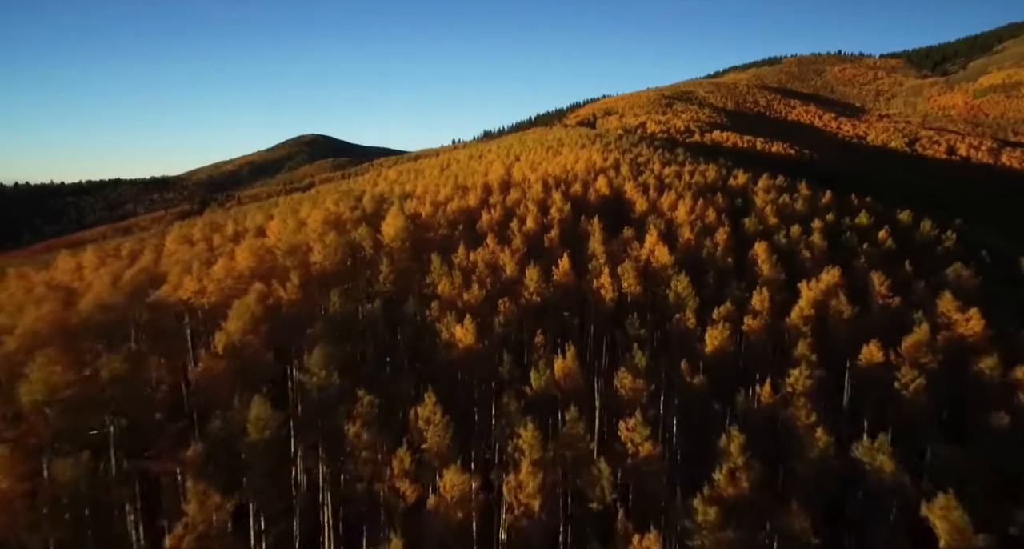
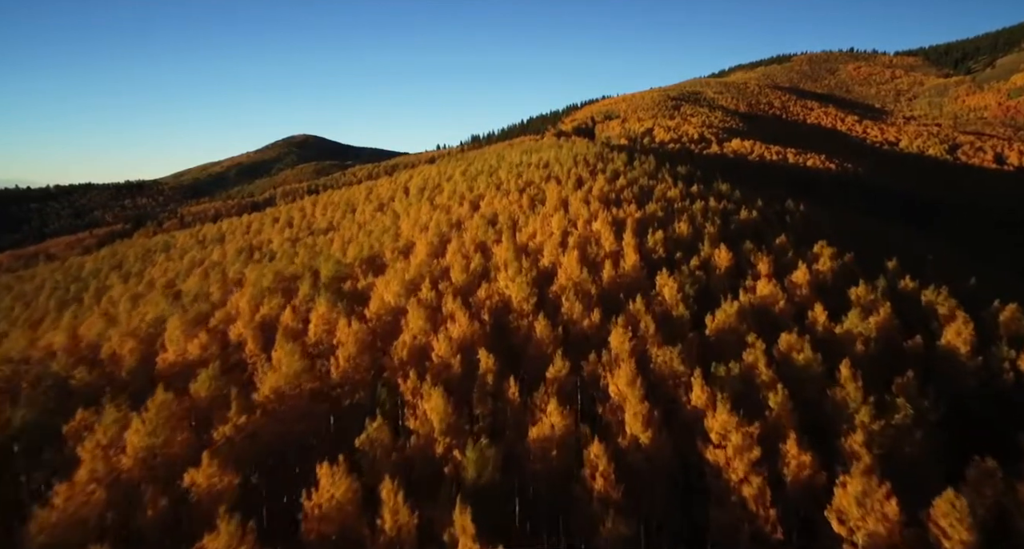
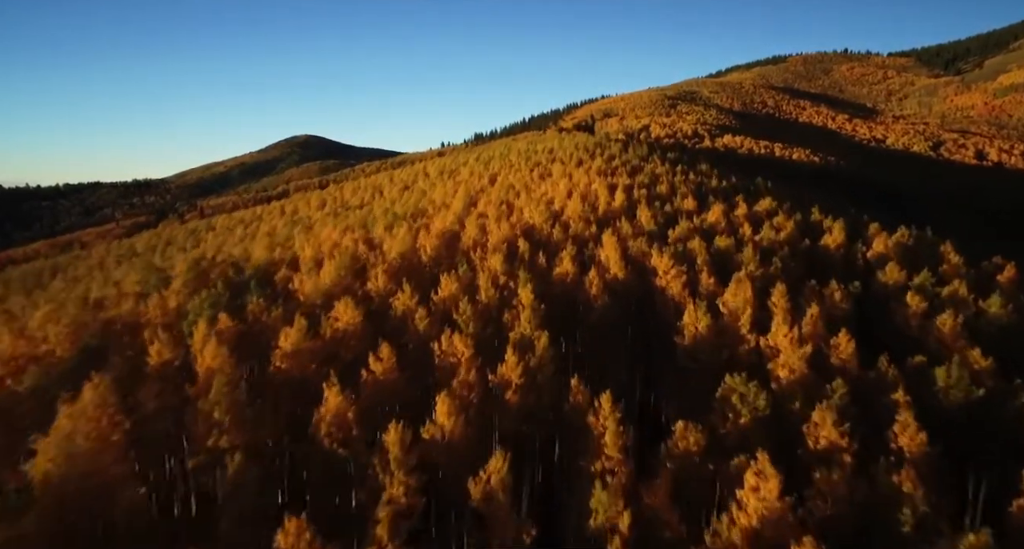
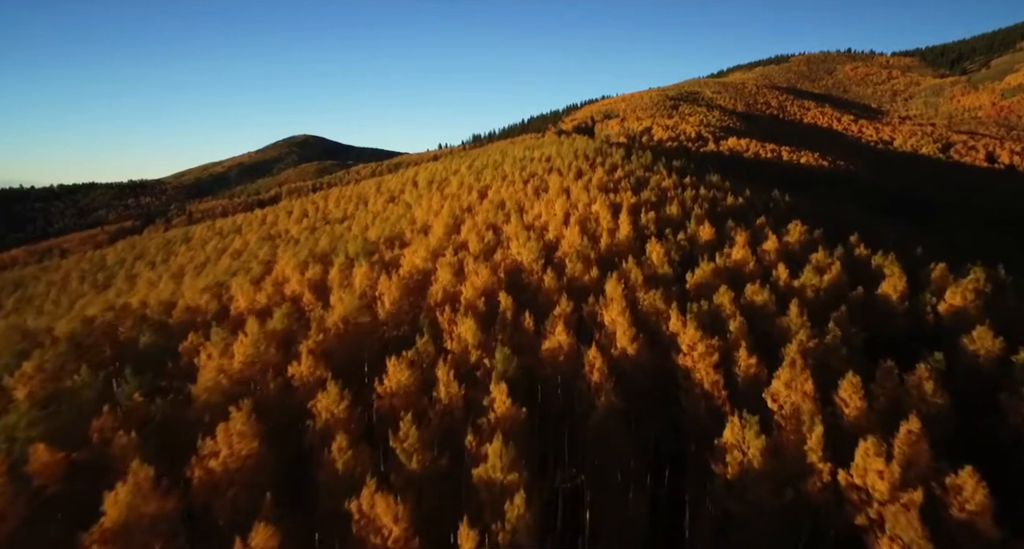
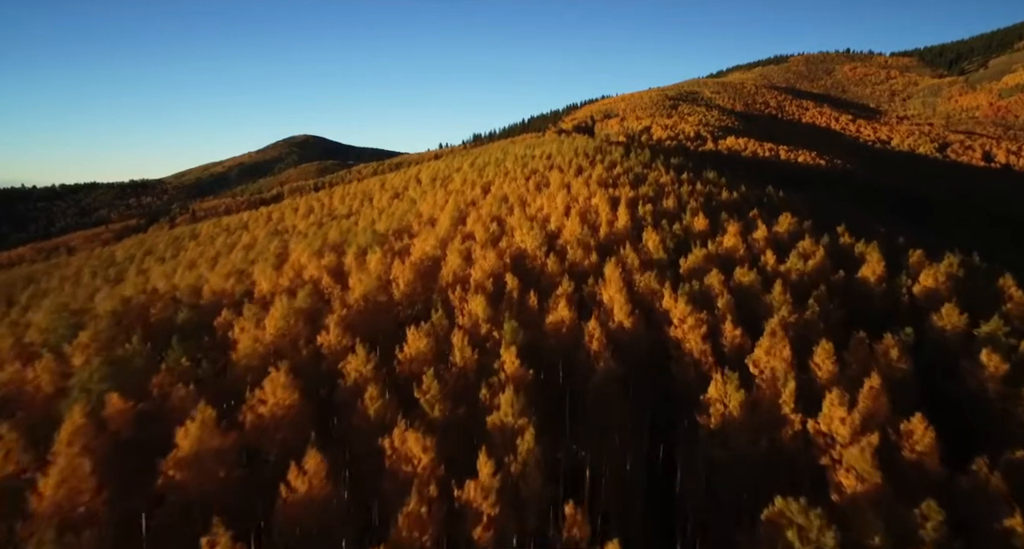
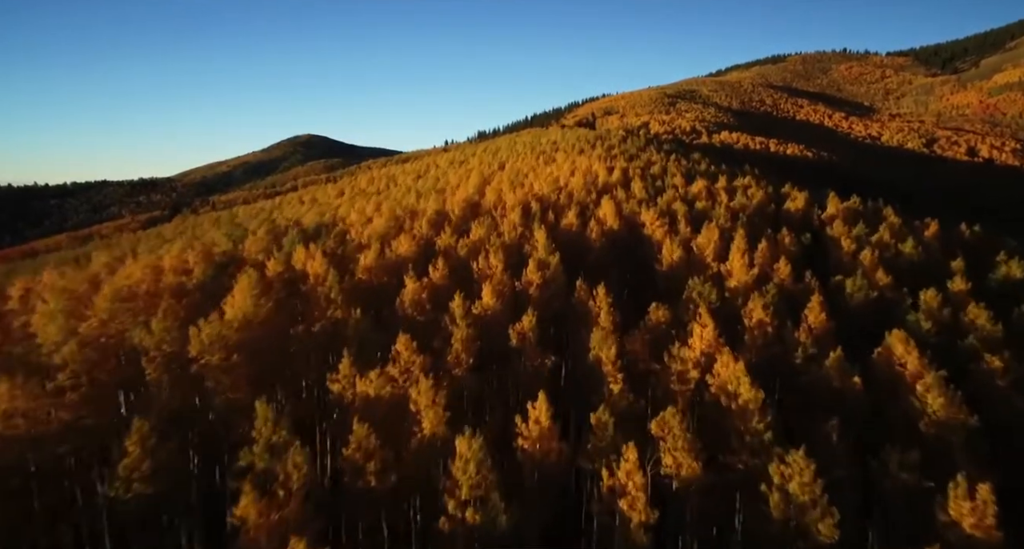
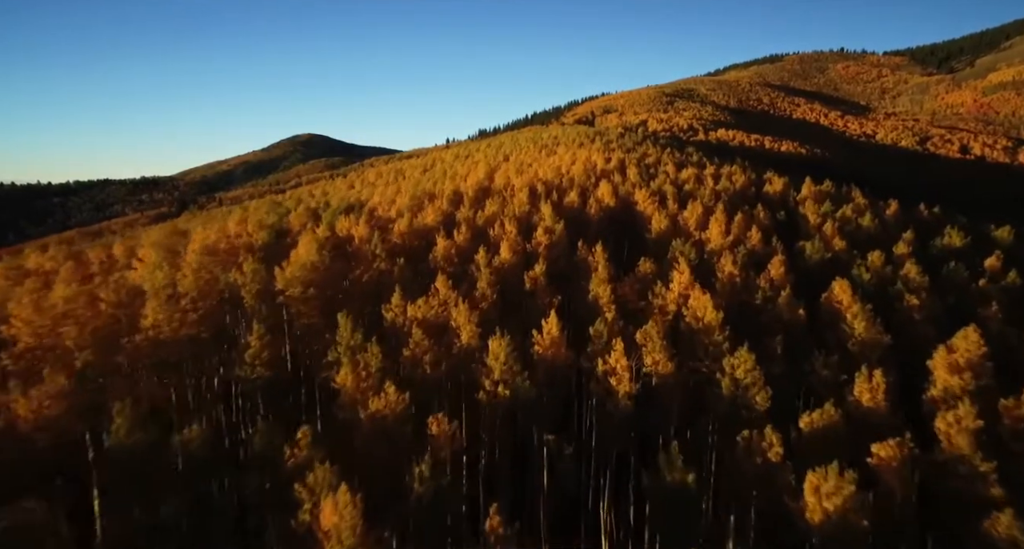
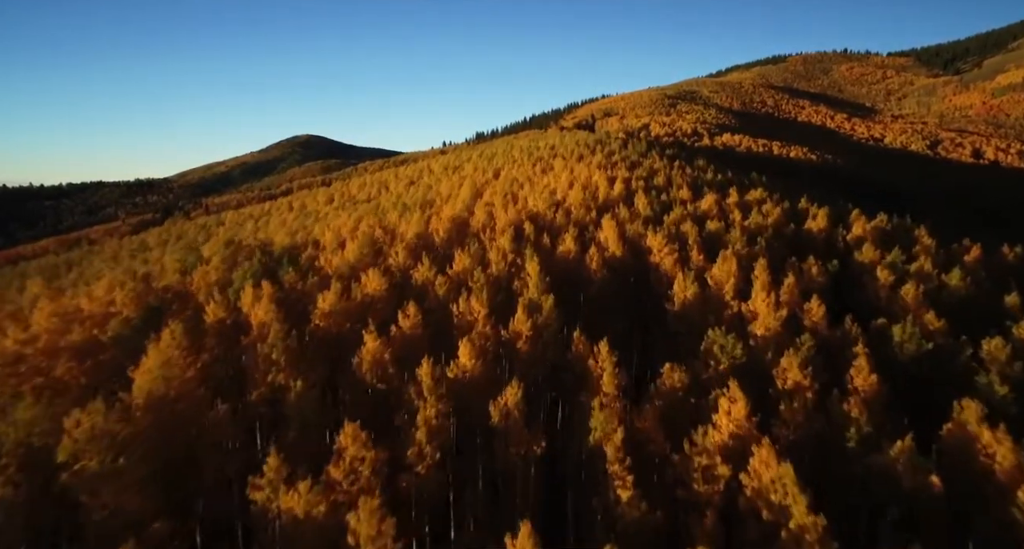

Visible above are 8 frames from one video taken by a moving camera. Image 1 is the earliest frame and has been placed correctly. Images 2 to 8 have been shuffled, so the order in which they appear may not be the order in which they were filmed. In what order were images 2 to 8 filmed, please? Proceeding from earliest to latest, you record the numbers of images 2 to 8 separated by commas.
7, 6, 8, 3, 5, 4, 2
